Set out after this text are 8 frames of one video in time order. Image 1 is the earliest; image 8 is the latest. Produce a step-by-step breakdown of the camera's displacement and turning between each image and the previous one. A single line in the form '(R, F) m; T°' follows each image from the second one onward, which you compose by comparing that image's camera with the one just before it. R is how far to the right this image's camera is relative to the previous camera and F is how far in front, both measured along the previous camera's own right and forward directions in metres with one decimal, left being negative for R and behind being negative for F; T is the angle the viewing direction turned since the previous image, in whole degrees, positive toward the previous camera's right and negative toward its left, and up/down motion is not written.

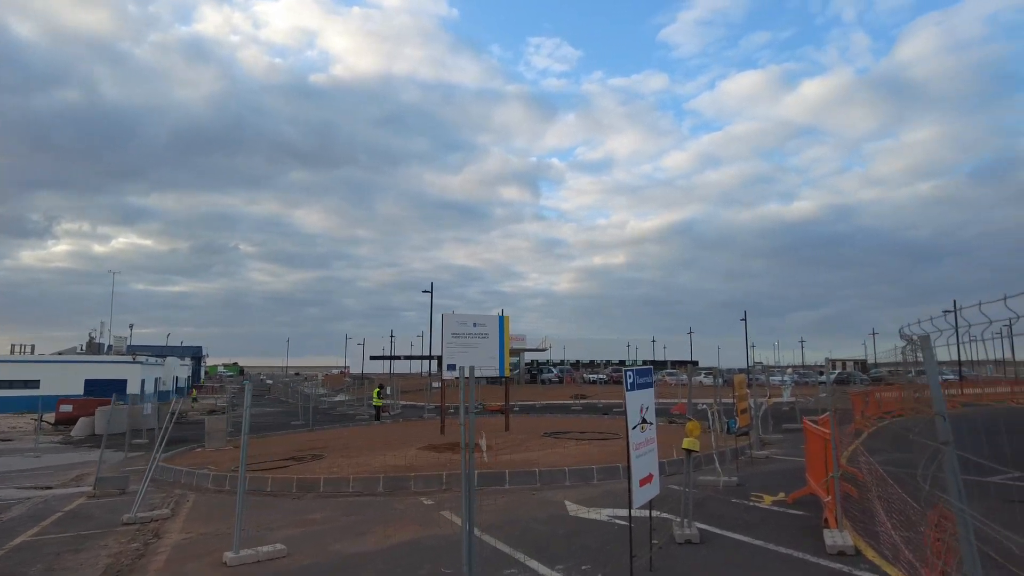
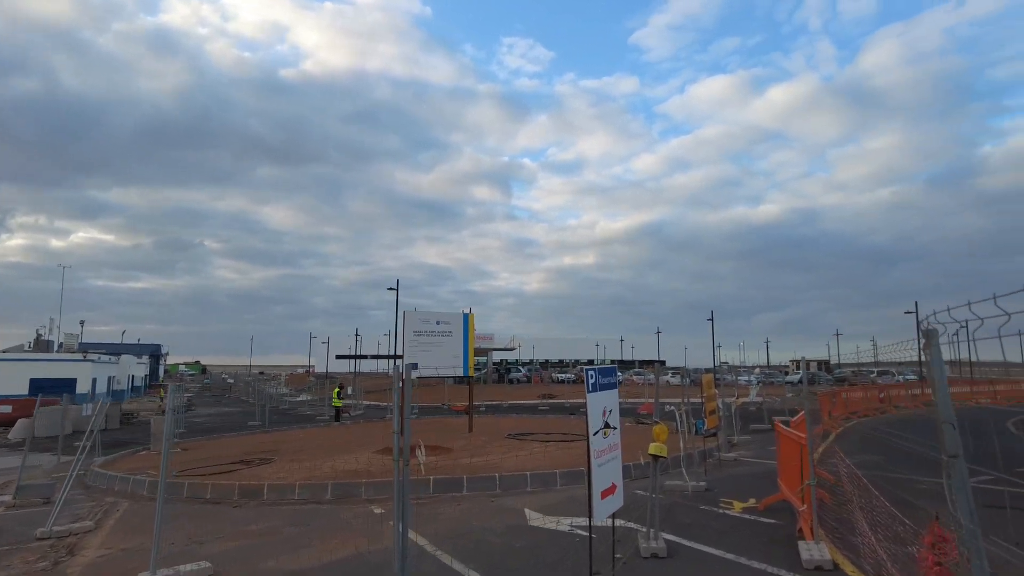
(+0.2, +0.7) m; +3°
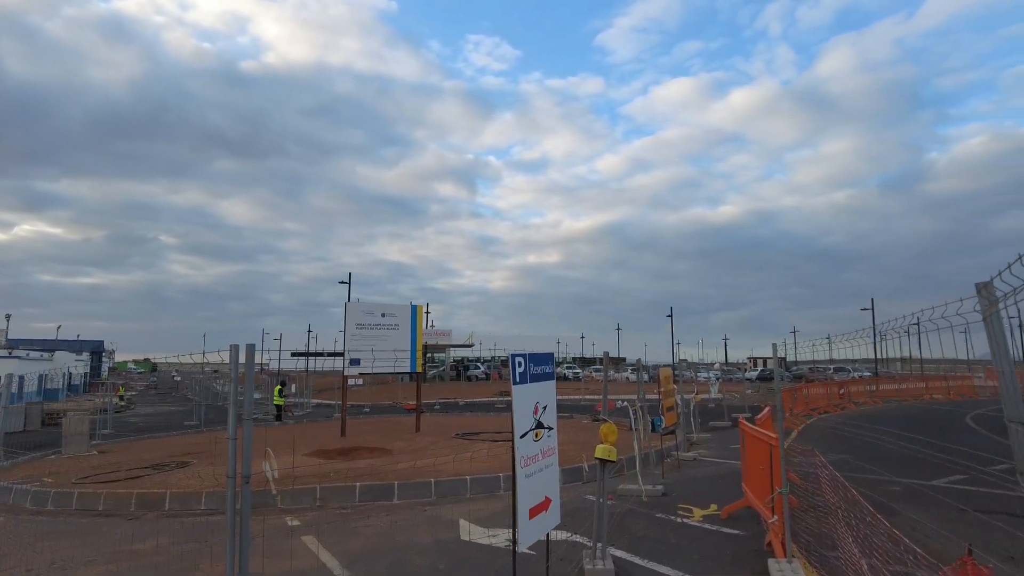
(+0.4, +1.2) m; +3°
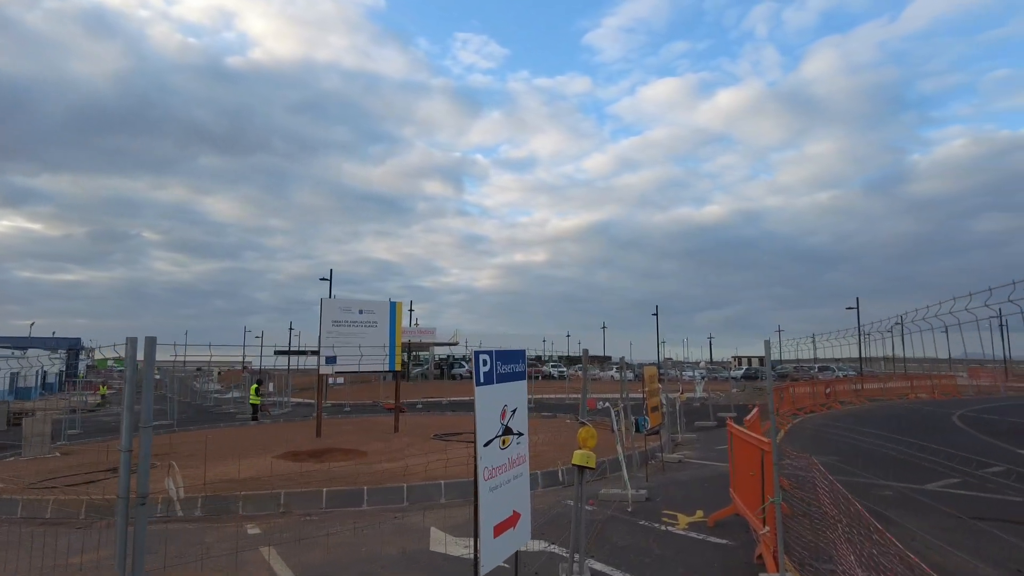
(+0.1, +0.5) m; +1°
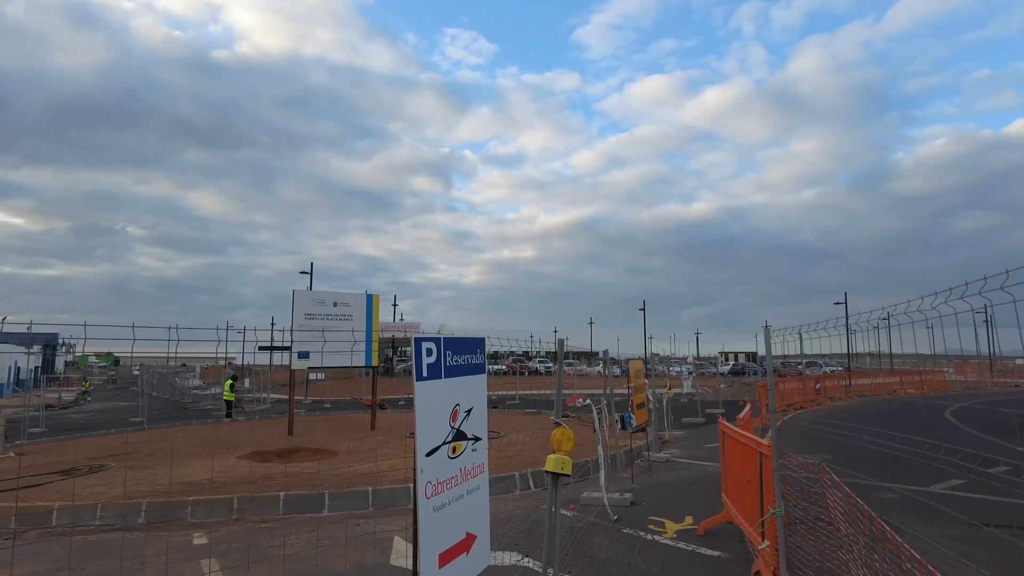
(+0.2, +0.8) m; +1°
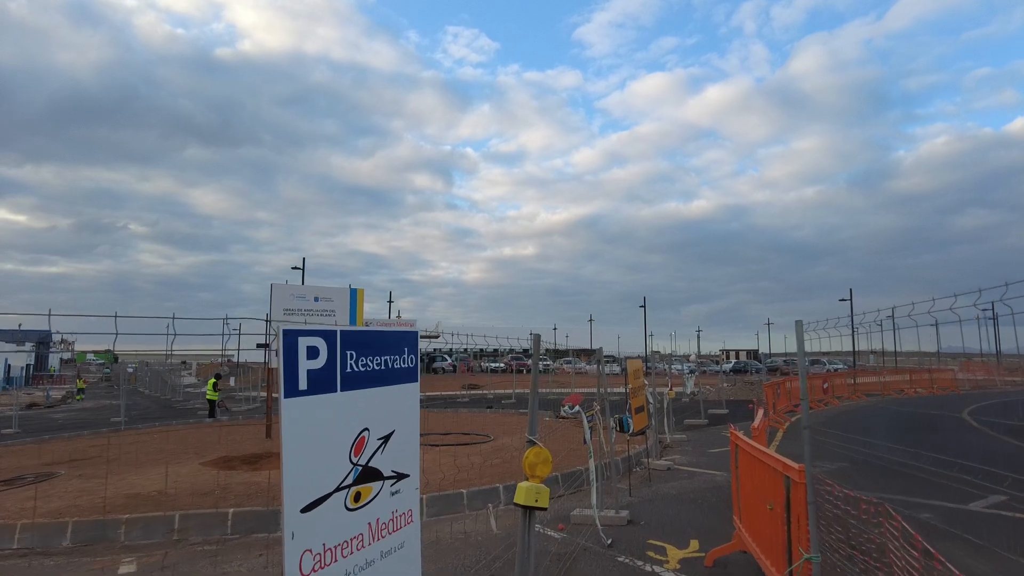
(+0.3, +1.1) m; 0°
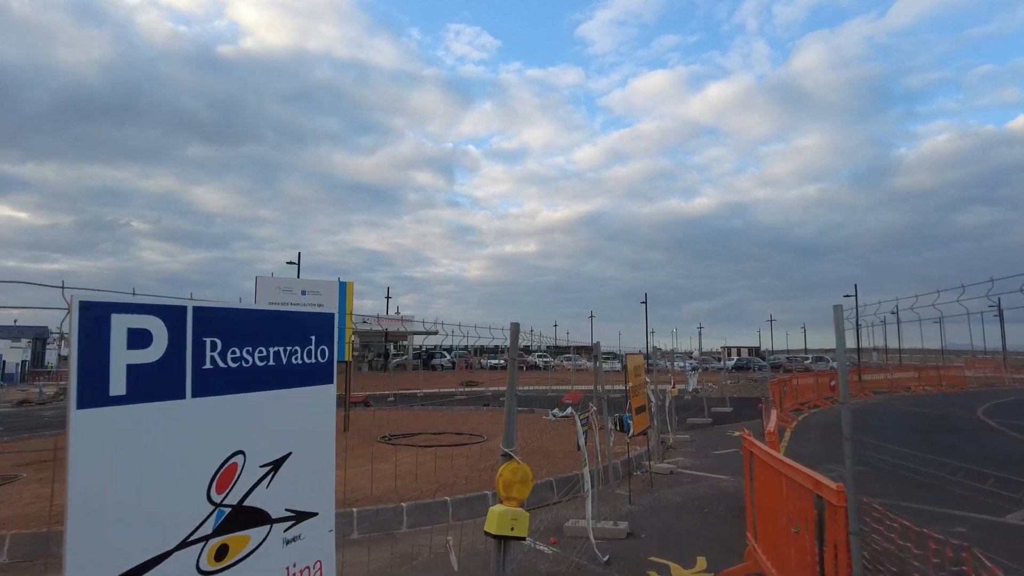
(+0.2, +0.8) m; 0°
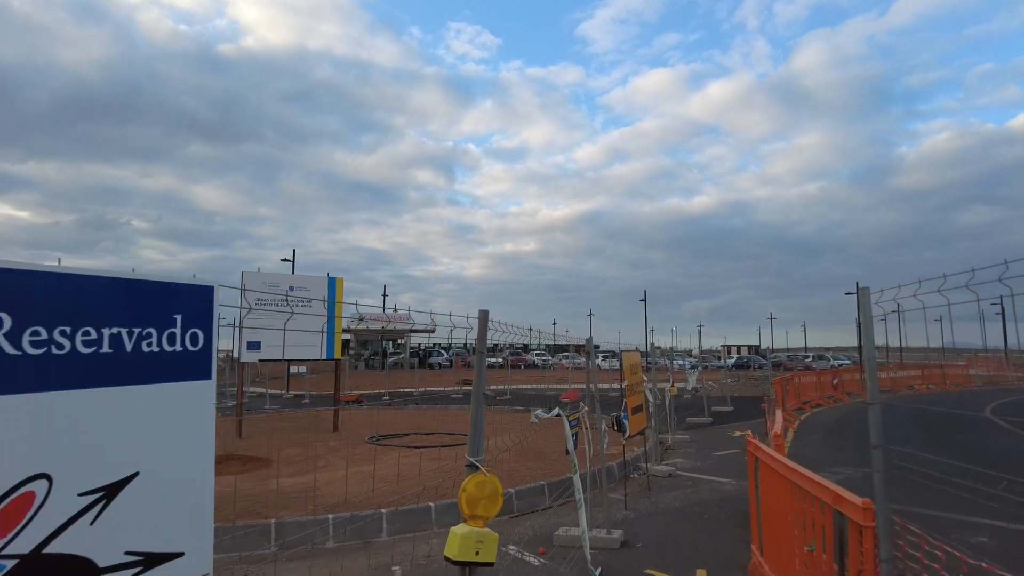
(+0.1, +0.5) m; 0°
